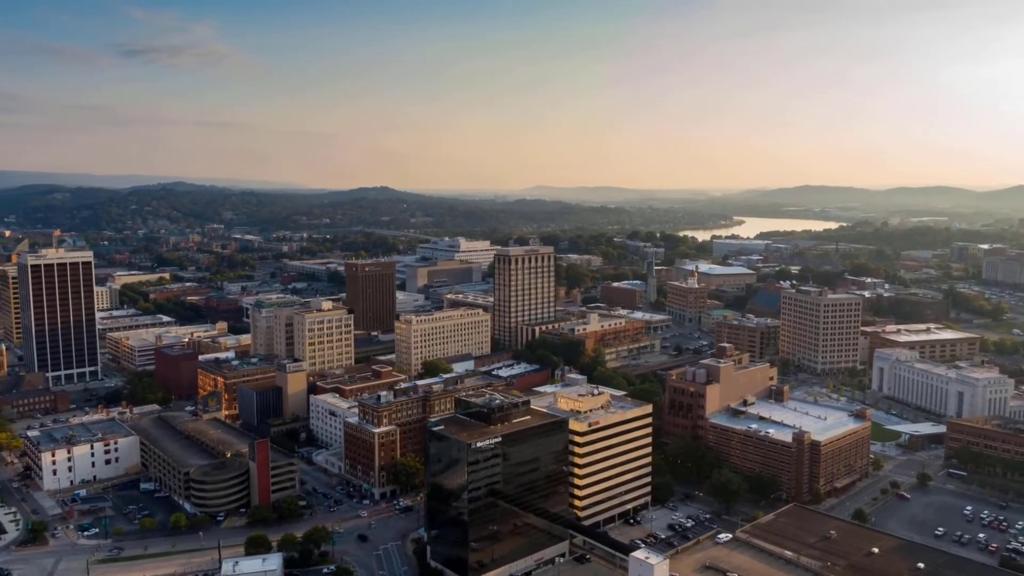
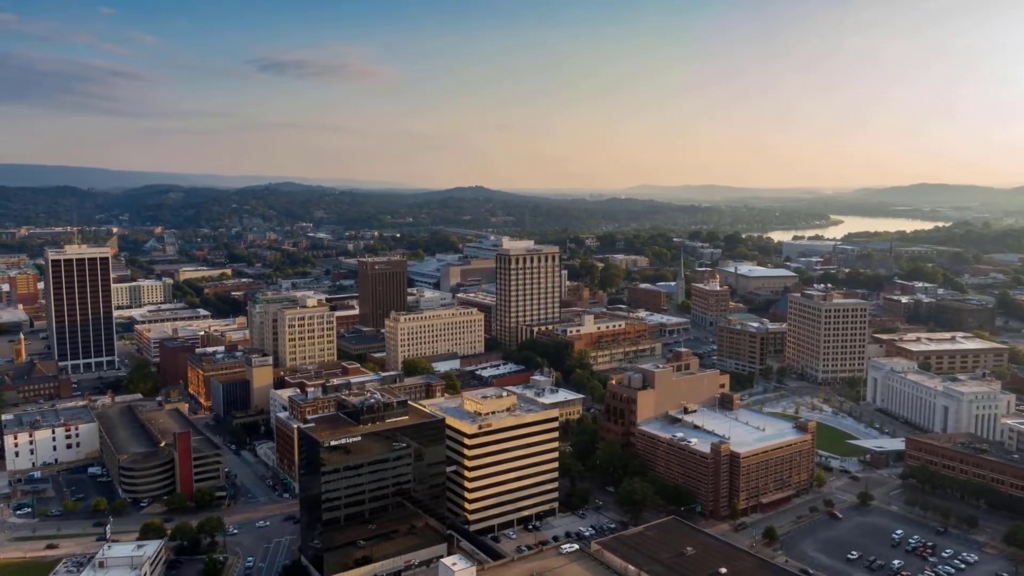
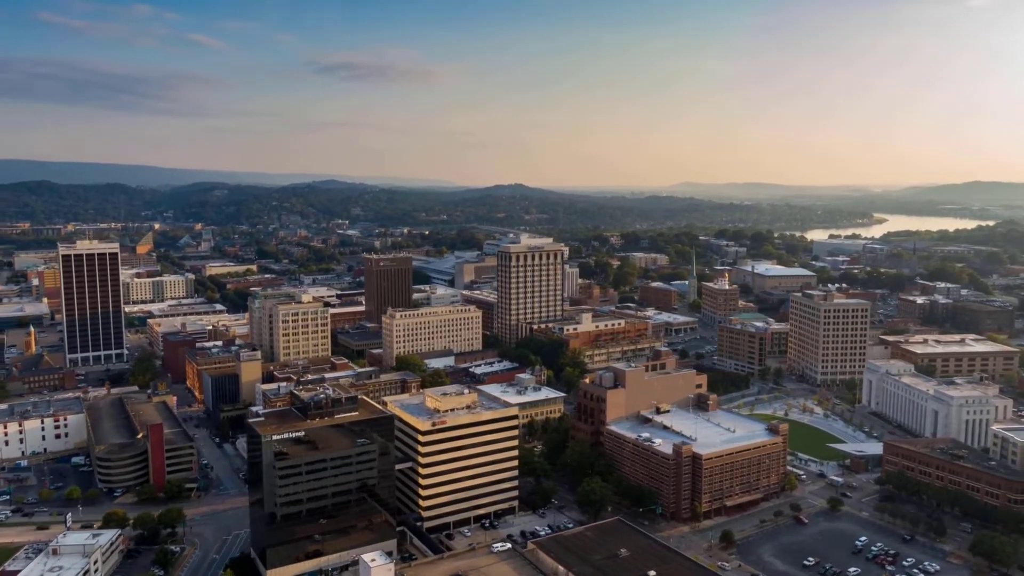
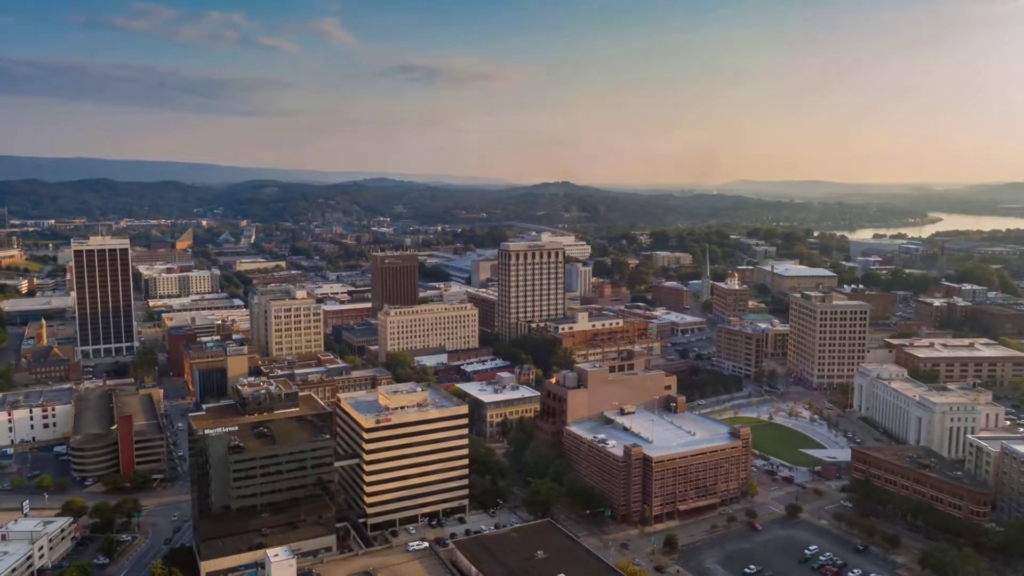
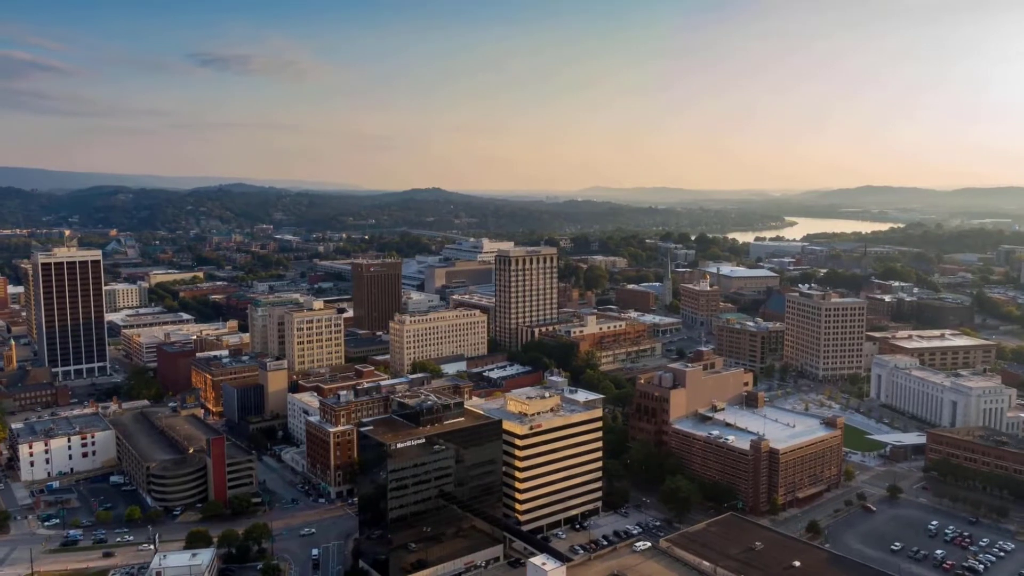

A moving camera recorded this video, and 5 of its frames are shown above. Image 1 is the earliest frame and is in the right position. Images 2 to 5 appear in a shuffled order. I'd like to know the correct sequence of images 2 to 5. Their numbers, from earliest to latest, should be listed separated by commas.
5, 2, 3, 4
